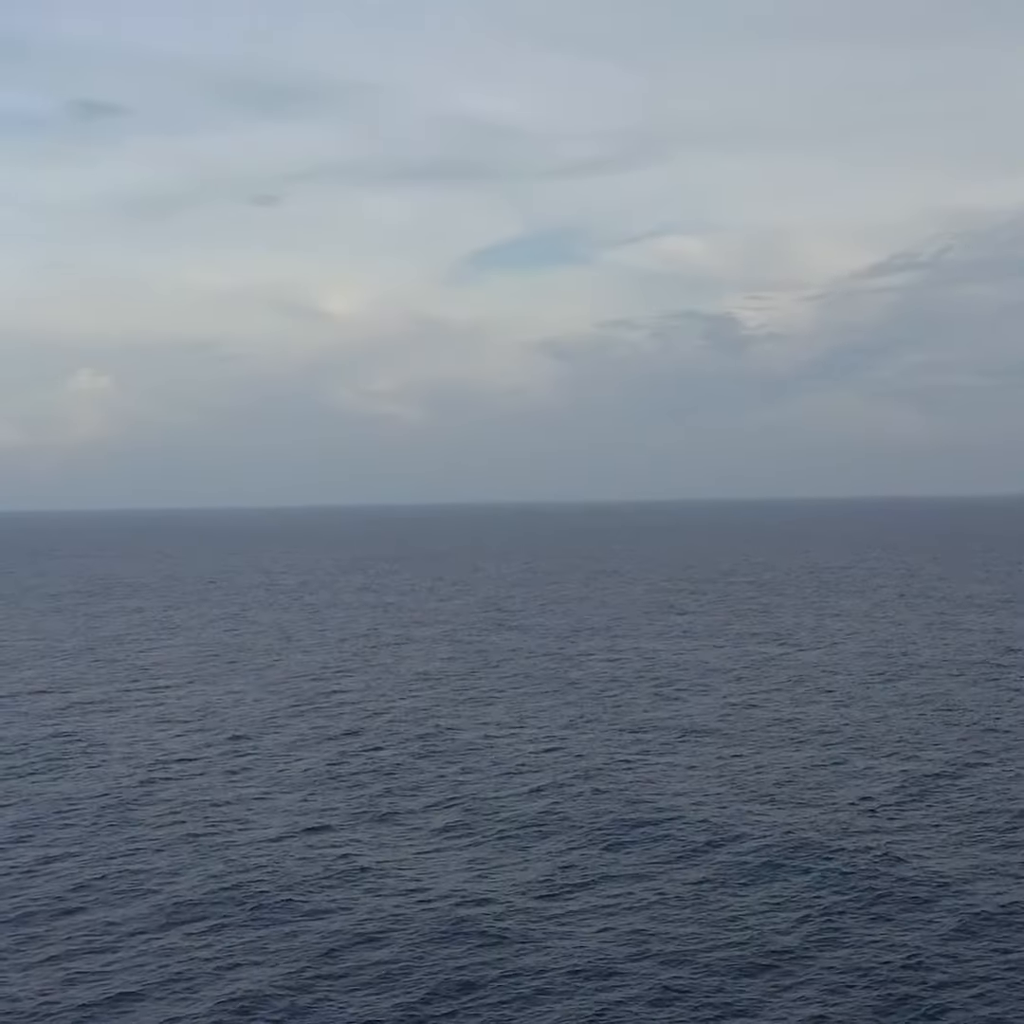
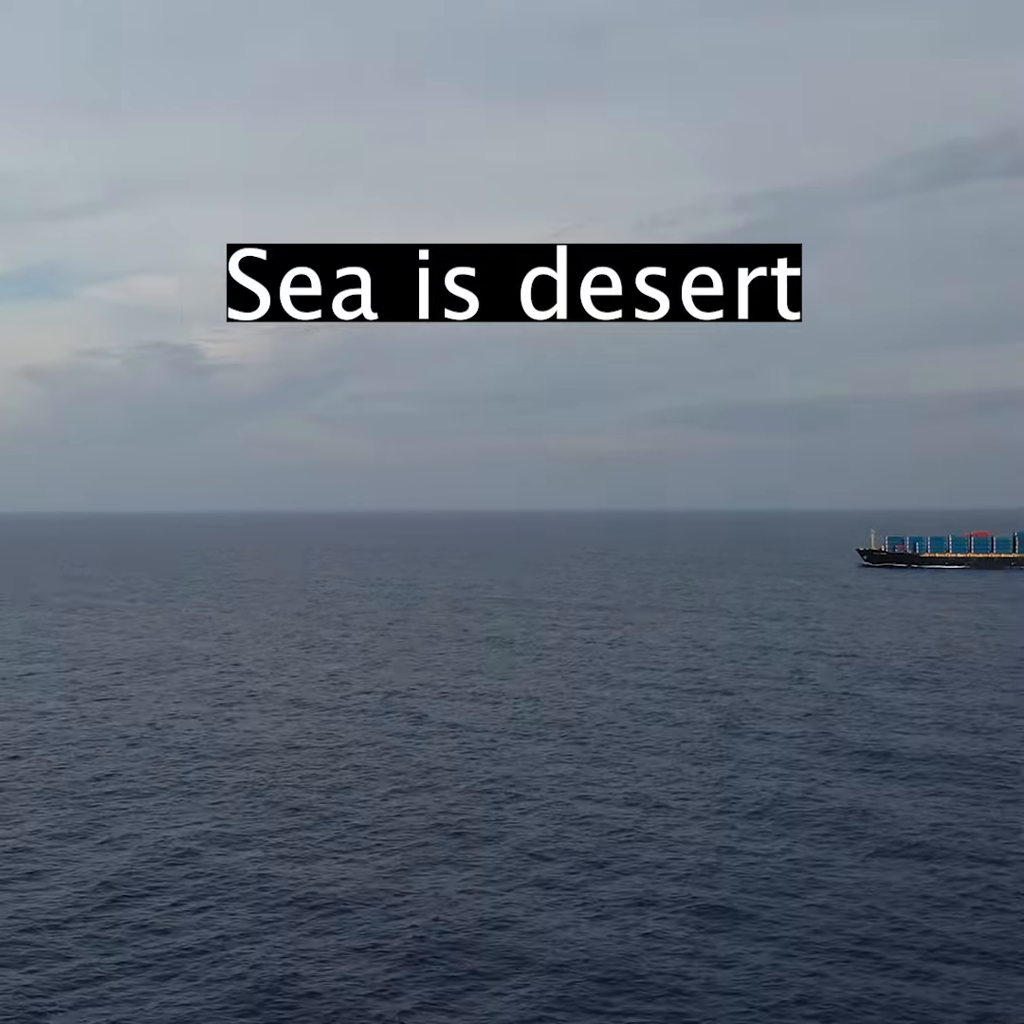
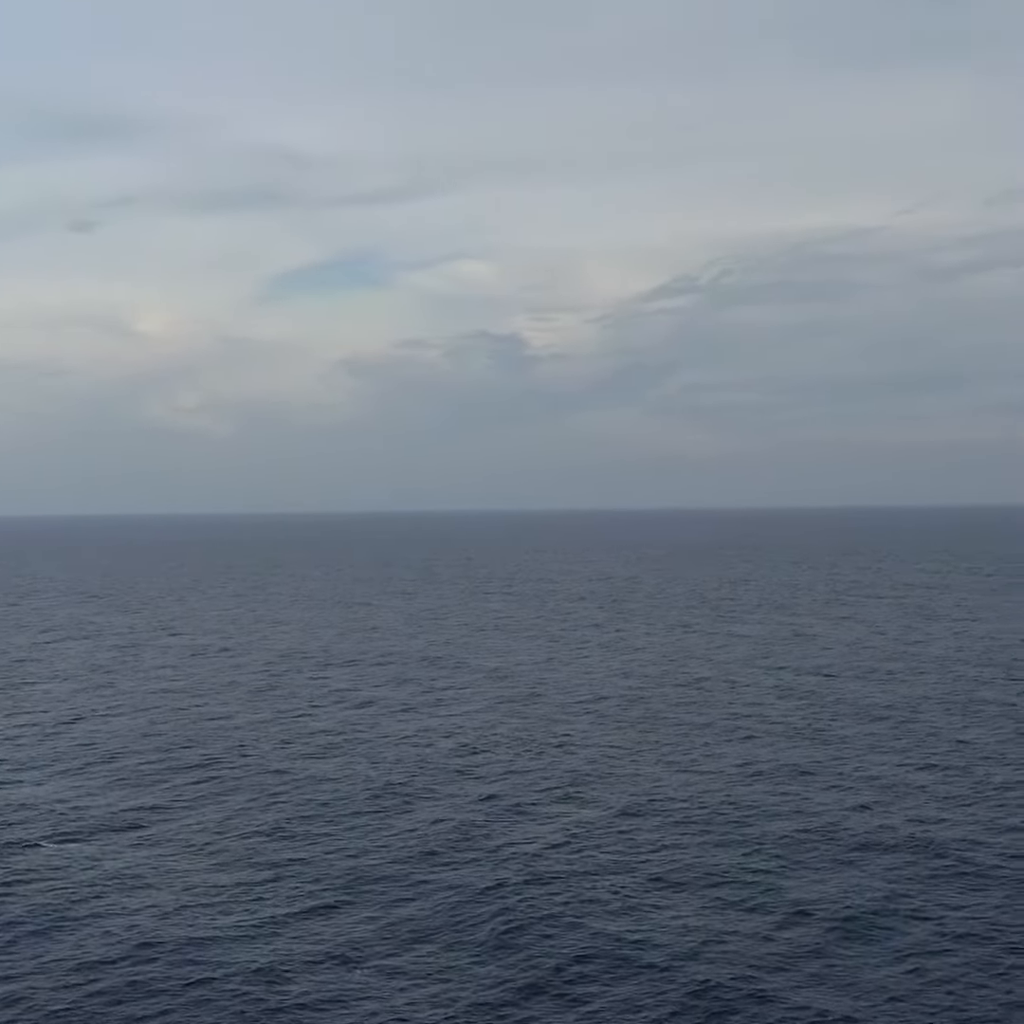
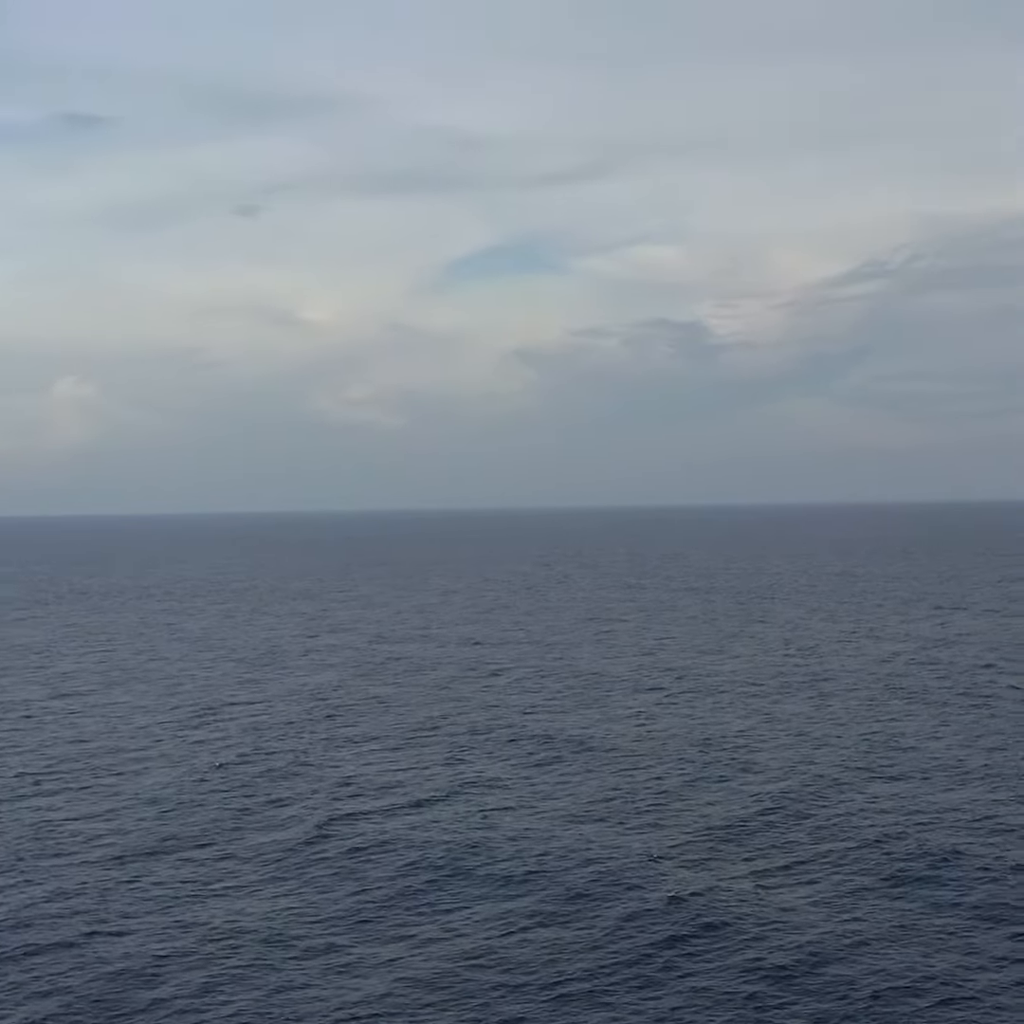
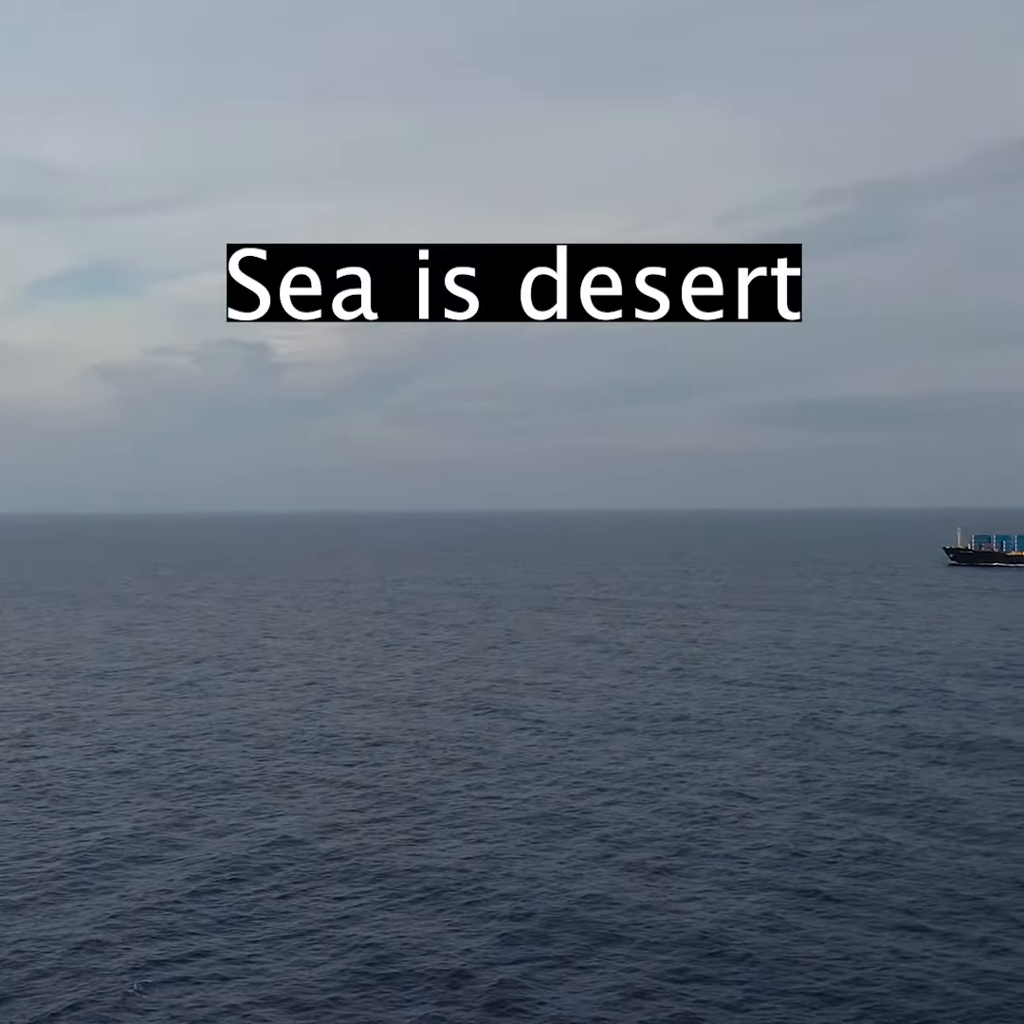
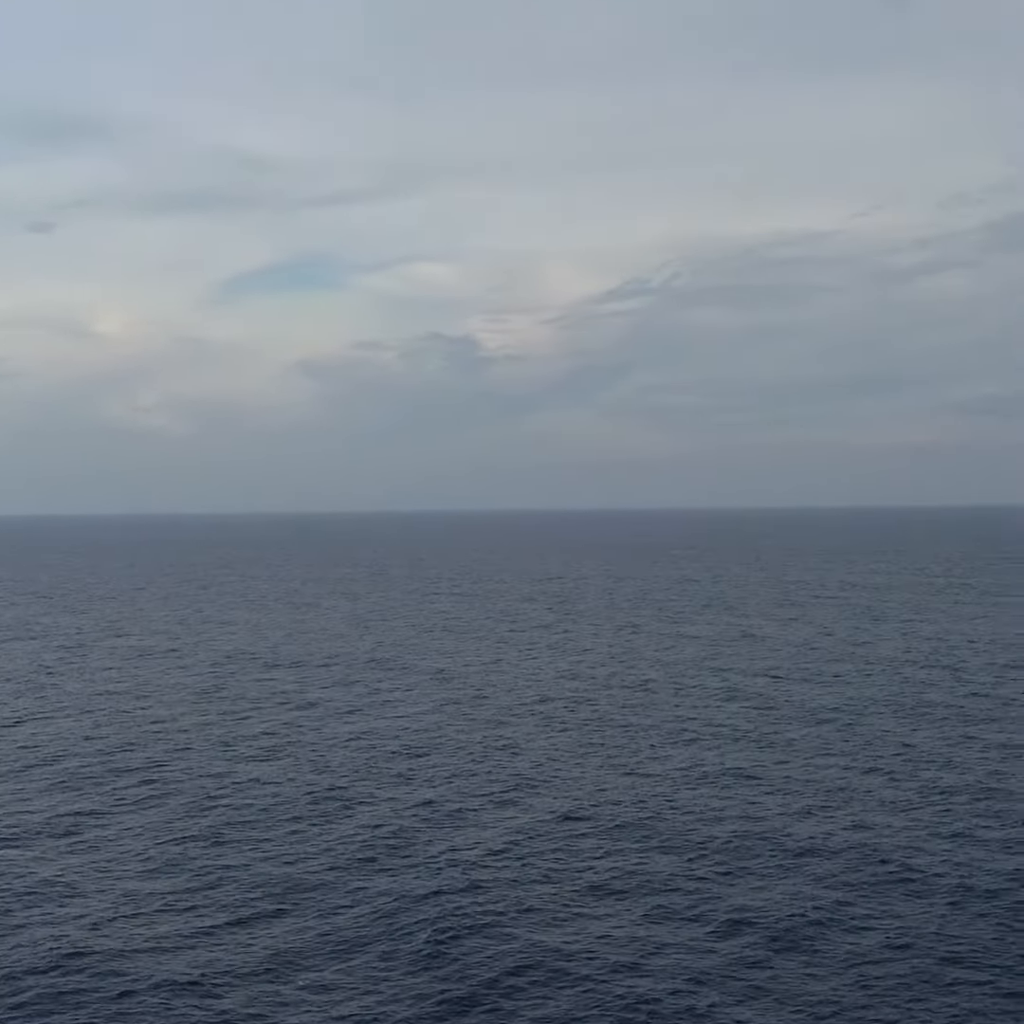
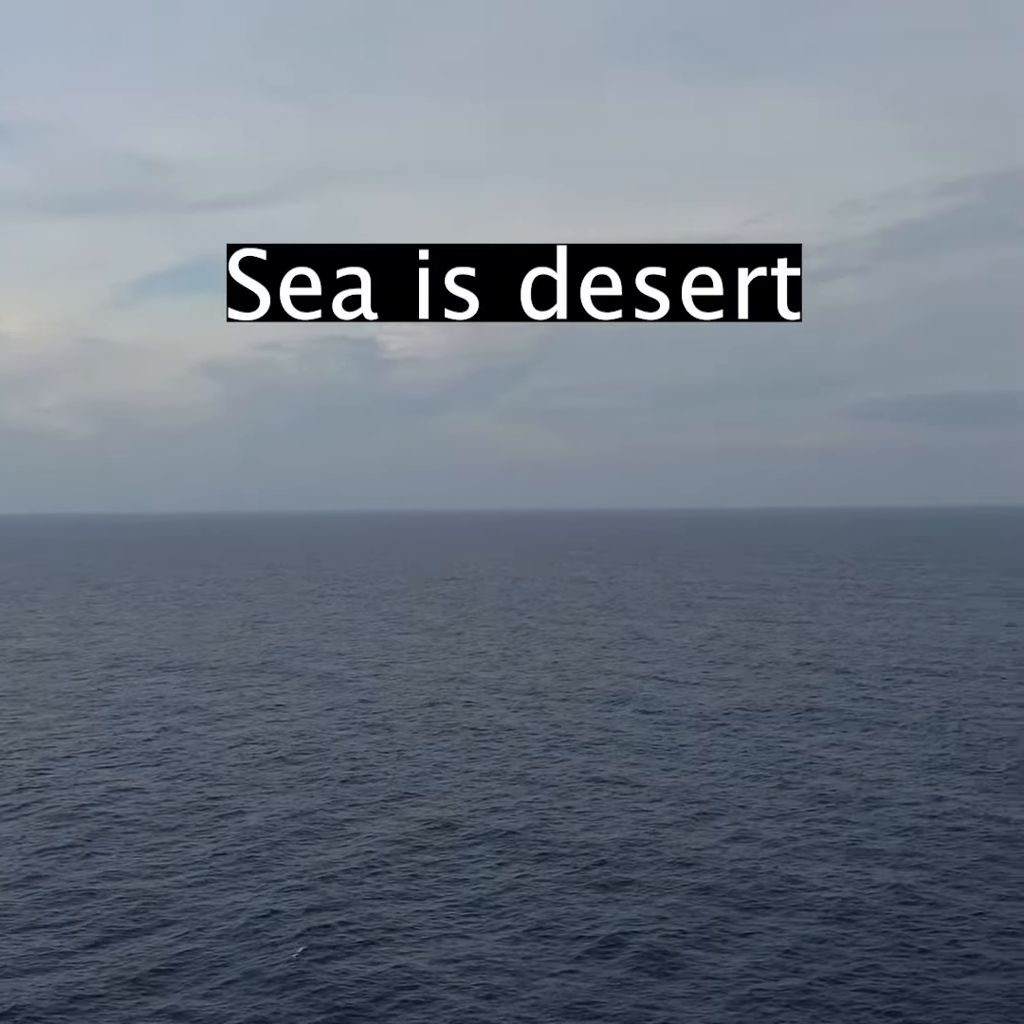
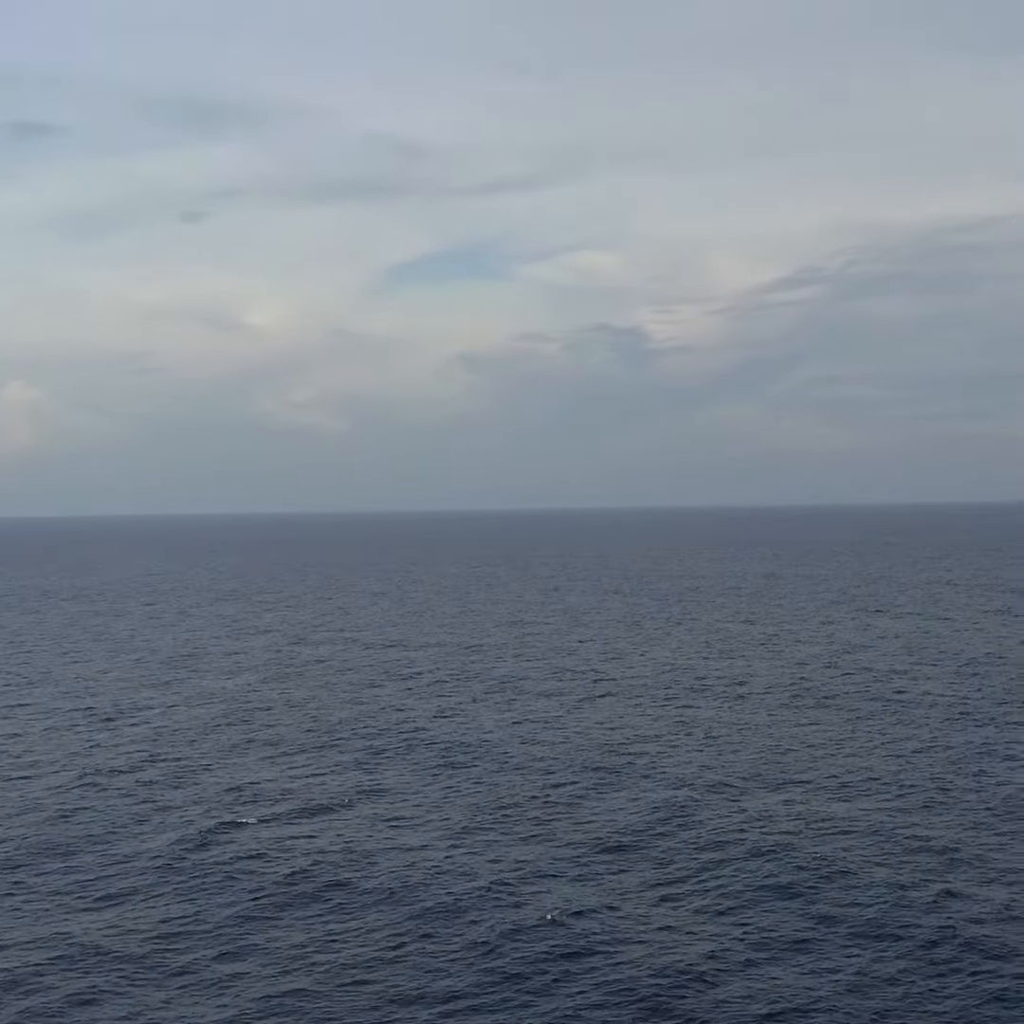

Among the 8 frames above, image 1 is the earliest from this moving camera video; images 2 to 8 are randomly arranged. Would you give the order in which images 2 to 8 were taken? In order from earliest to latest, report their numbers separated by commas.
4, 8, 3, 6, 7, 5, 2
